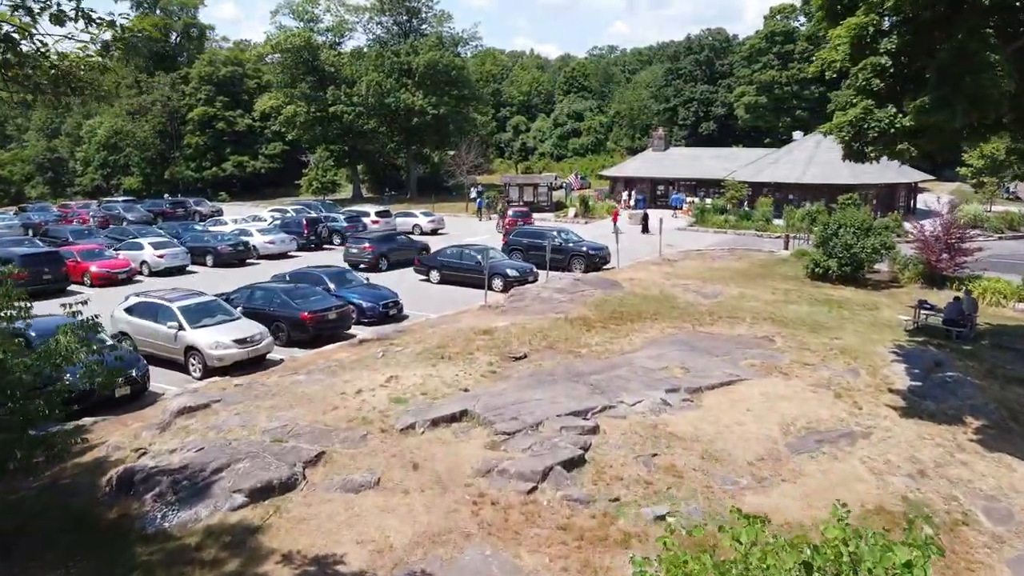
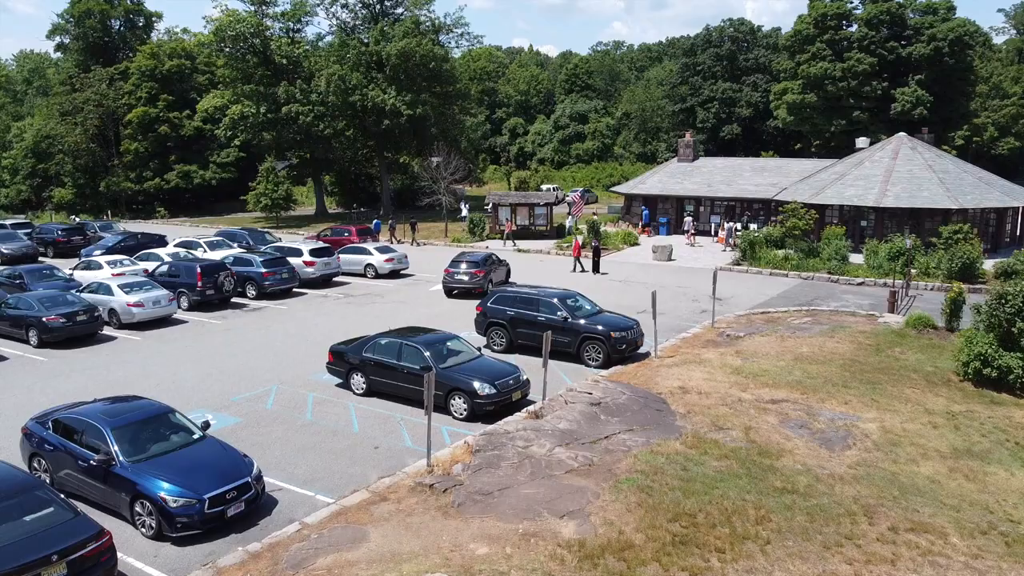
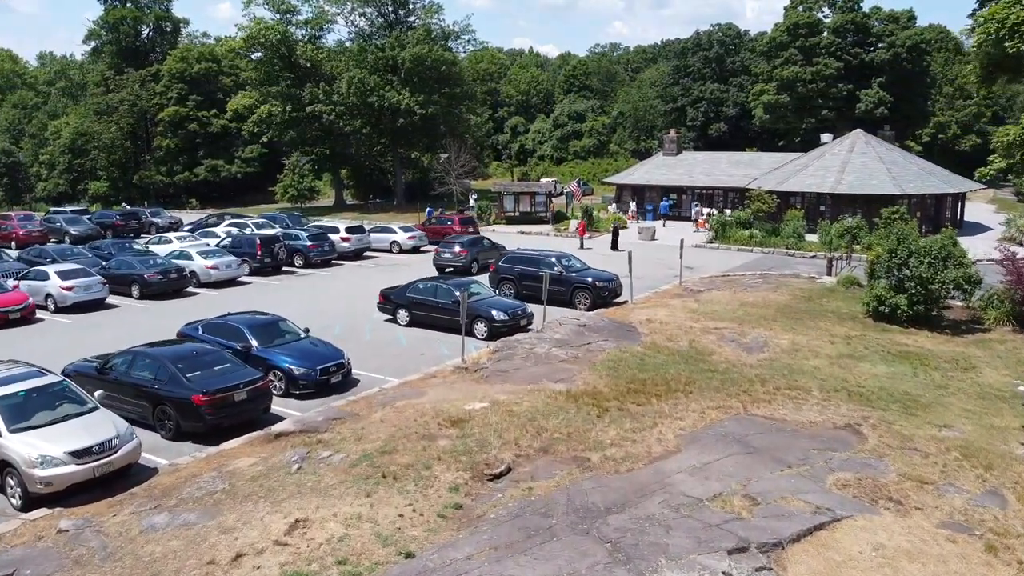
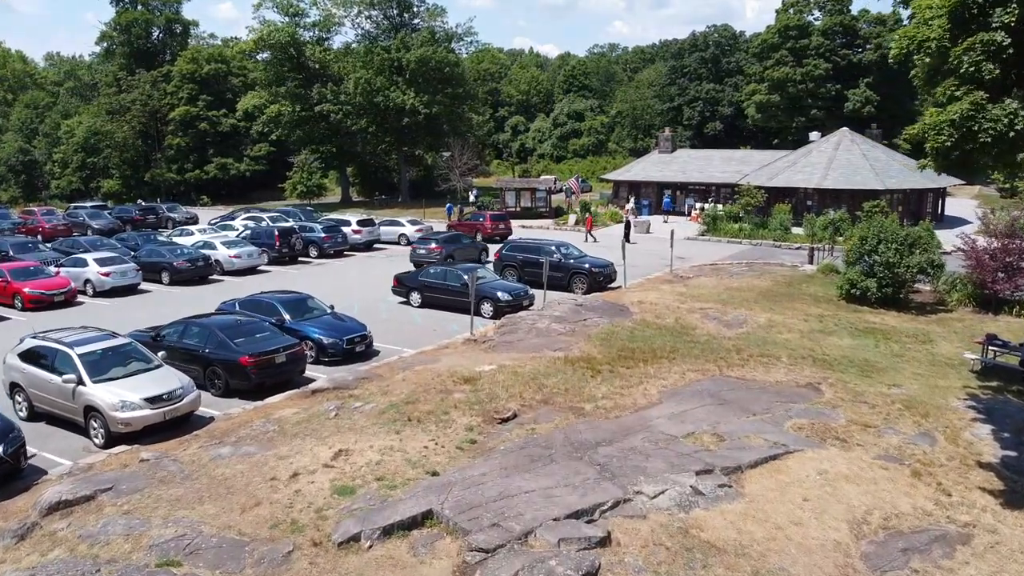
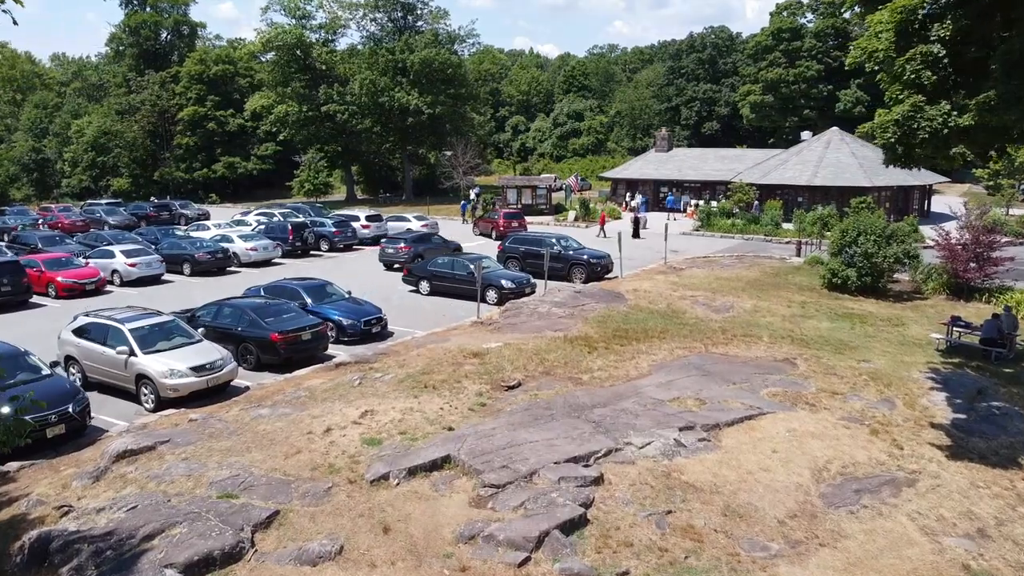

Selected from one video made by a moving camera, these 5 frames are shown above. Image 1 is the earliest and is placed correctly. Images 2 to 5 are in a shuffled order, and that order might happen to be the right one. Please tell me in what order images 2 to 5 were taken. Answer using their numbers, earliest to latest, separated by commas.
5, 4, 3, 2
